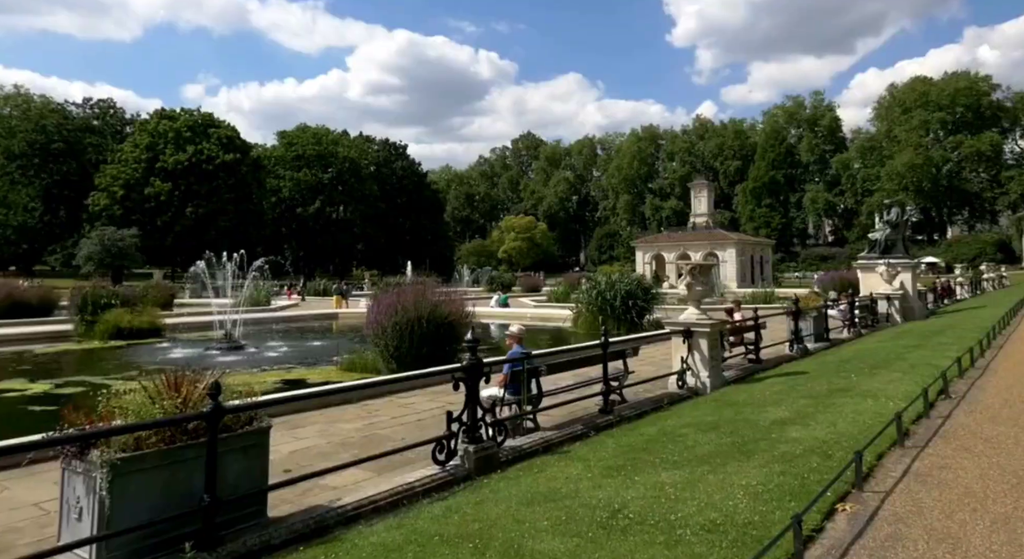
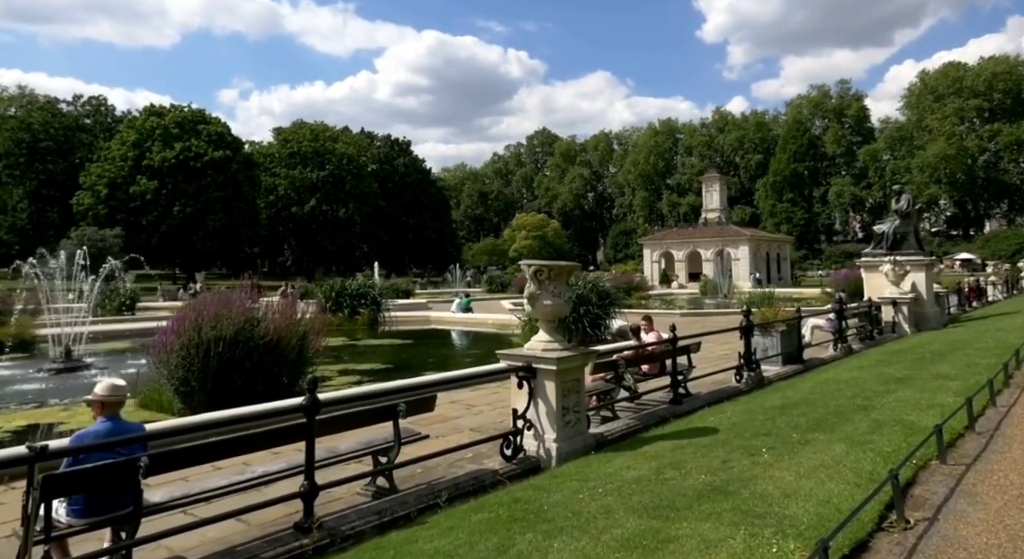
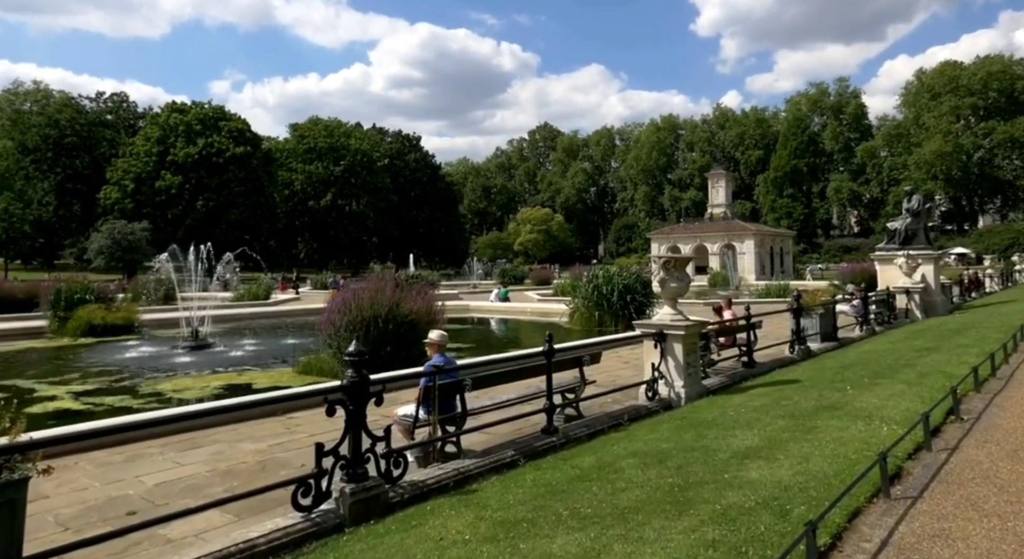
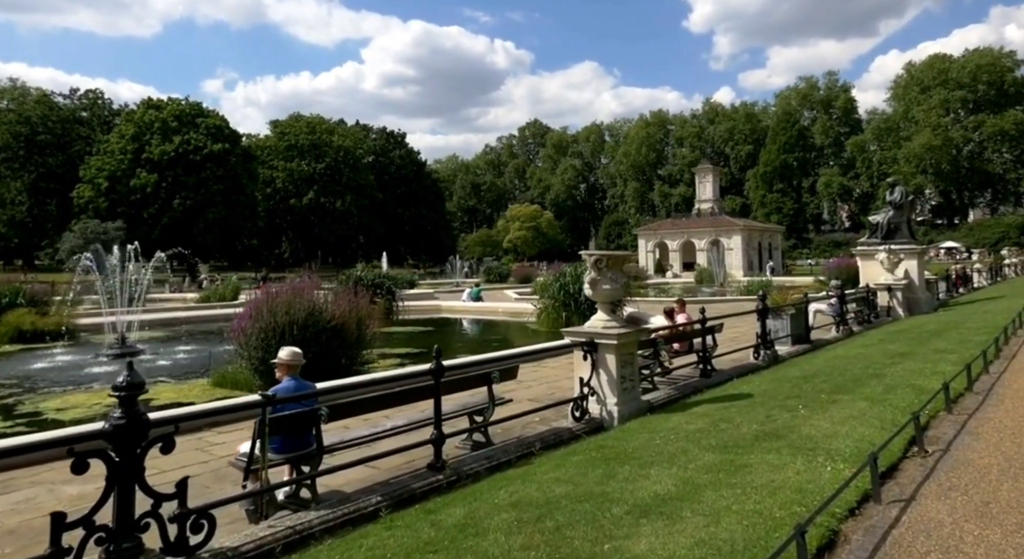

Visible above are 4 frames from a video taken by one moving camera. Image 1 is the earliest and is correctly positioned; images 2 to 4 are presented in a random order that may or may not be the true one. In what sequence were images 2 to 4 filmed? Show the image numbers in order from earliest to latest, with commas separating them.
3, 4, 2
